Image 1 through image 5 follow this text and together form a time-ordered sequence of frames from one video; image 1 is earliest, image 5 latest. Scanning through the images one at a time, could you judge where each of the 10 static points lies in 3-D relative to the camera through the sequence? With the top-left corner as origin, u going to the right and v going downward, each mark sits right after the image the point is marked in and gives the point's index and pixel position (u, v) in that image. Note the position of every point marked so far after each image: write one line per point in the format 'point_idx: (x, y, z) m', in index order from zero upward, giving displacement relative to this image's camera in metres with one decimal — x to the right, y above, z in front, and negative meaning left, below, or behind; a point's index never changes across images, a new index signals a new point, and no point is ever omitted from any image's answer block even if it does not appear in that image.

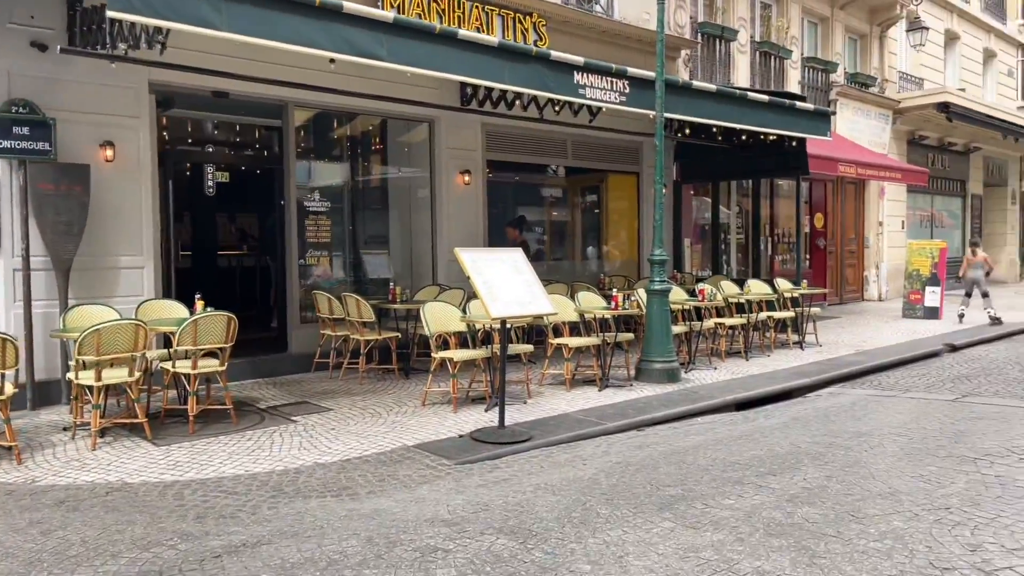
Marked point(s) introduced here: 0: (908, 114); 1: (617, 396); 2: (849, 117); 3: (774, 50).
0: (+9.2, +4.0, +18.2) m
1: (+1.0, -1.0, +7.5) m
2: (+7.1, +3.6, +16.7) m
3: (+4.9, +4.5, +14.9) m
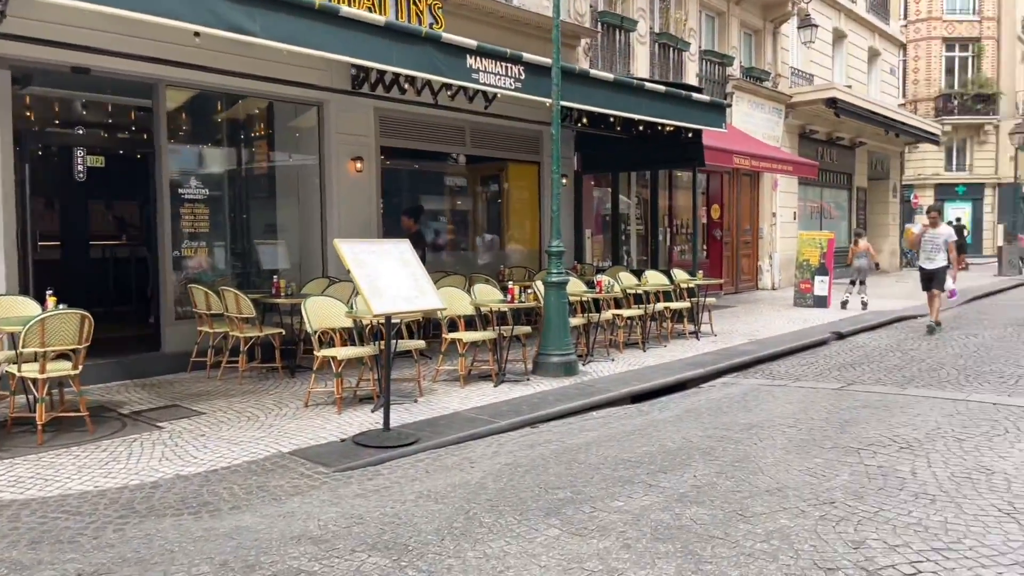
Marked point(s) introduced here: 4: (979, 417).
0: (+6.9, +4.3, +18.8) m
1: (0.0, -1.0, +7.3) m
2: (+5.0, +3.9, +17.1) m
3: (+3.0, +4.7, +15.0) m
4: (+3.7, -1.0, +6.2) m
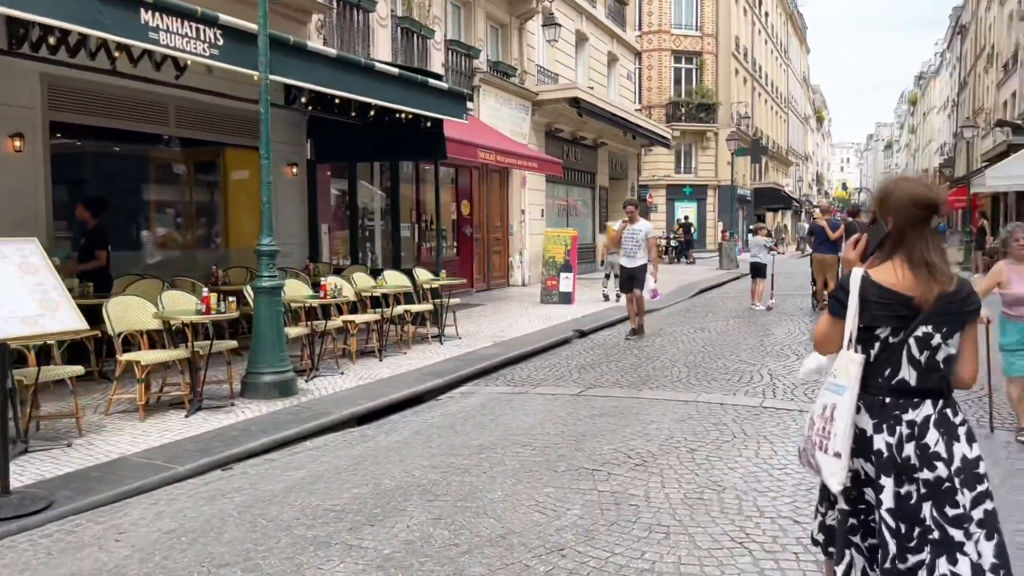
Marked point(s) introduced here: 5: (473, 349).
0: (+0.8, +4.4, +19.0) m
1: (-2.3, -1.0, +6.0) m
2: (-0.5, +3.9, +16.8) m
3: (-1.8, +4.7, +14.3) m
4: (+1.5, -1.0, +6.0) m
5: (-0.5, -0.7, +9.5) m
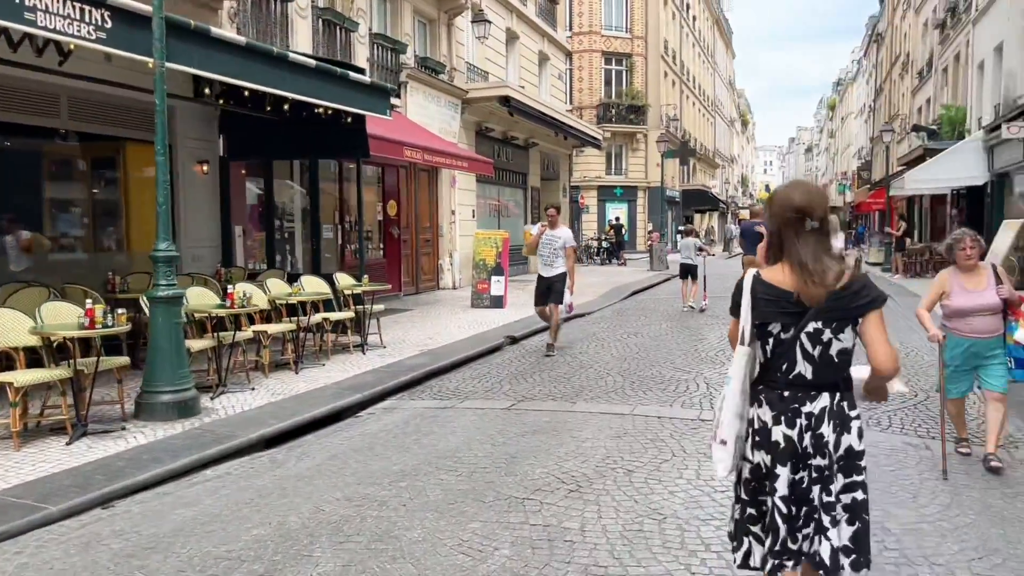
0: (-0.9, +4.3, +18.5) m
1: (-2.8, -1.1, +5.3) m
2: (-1.9, +3.8, +16.3) m
3: (-3.0, +4.6, +13.6) m
4: (+1.0, -1.1, +5.7) m
5: (-1.3, -0.8, +8.9) m
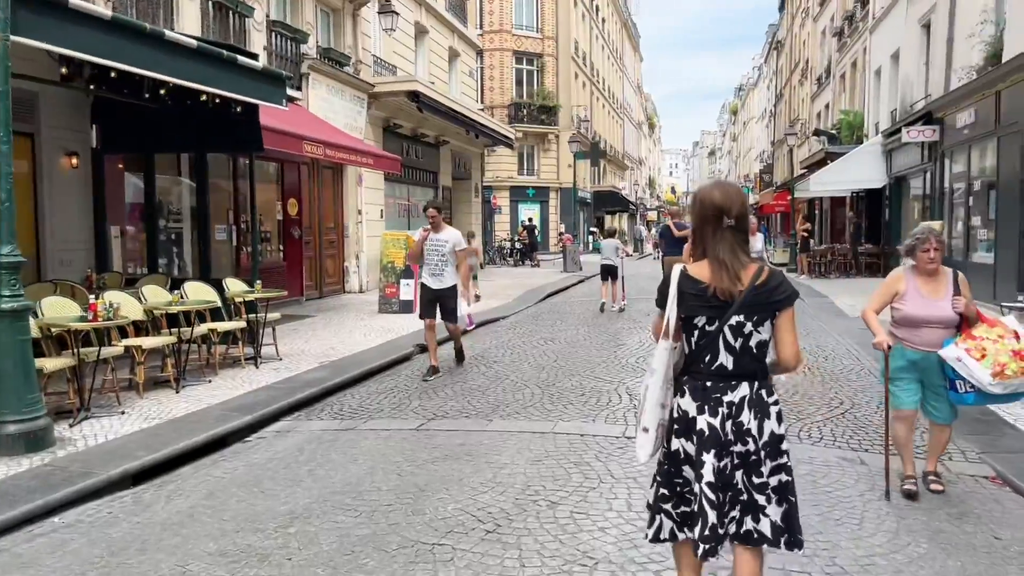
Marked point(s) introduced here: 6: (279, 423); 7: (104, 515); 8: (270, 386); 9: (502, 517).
0: (-2.9, +4.2, +17.7) m
1: (-3.4, -1.2, +4.4) m
2: (-3.7, +3.8, +15.3) m
3: (-4.5, +4.5, +12.6) m
4: (+0.4, -1.1, +5.2) m
5: (-2.2, -0.9, +8.1) m
6: (-1.9, -1.1, +6.6) m
7: (-2.3, -1.3, +4.5) m
8: (-2.3, -0.9, +7.5) m
9: (-0.1, -1.2, +4.2) m
